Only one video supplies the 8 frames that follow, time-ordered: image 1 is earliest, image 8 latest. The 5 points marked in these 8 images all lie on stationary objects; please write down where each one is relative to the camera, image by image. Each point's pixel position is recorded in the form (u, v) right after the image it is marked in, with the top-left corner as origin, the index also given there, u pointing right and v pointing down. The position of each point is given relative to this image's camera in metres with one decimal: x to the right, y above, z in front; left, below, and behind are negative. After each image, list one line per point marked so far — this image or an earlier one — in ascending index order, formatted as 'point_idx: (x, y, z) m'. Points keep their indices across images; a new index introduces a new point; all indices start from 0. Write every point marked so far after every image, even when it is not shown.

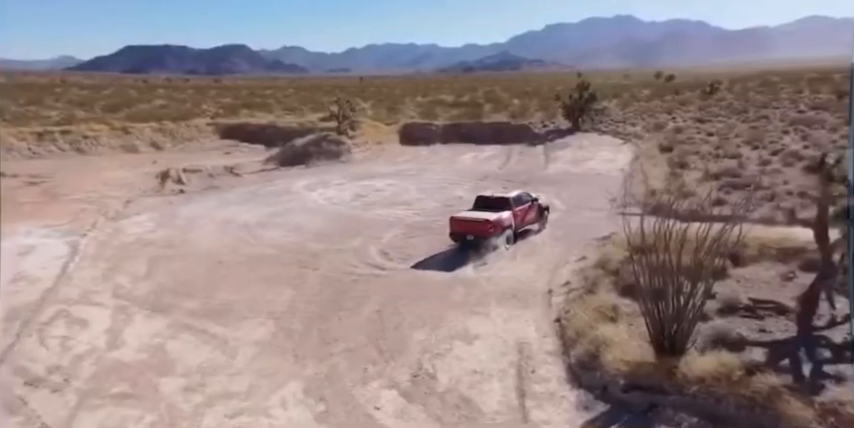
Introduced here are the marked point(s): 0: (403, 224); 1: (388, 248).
0: (-0.9, -0.4, +18.7) m
1: (-1.2, -1.1, +16.0) m
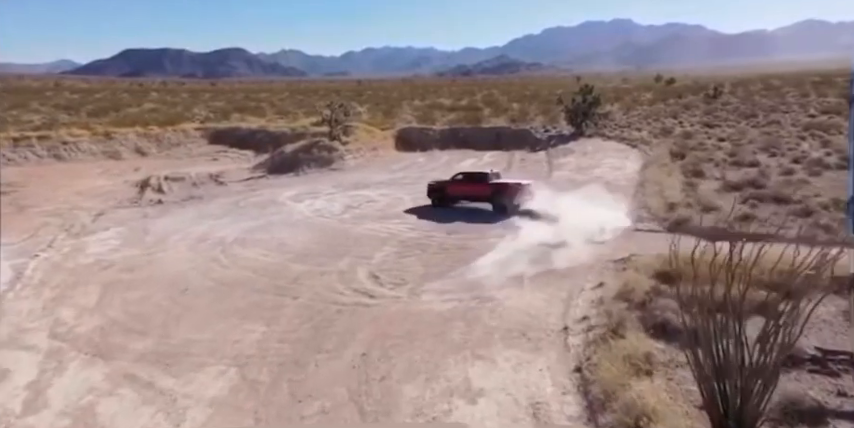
0: (-1.0, -0.9, +16.9) m
1: (-1.4, -1.6, +14.2) m
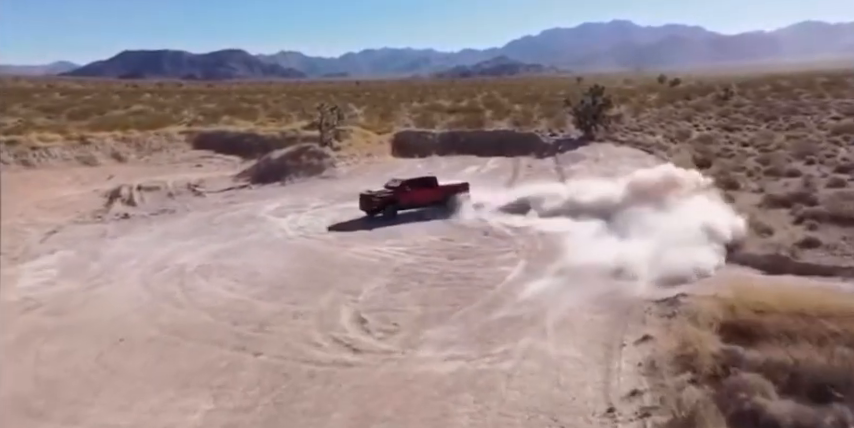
0: (-1.1, -1.5, +14.3) m
1: (-1.4, -2.2, +11.6) m
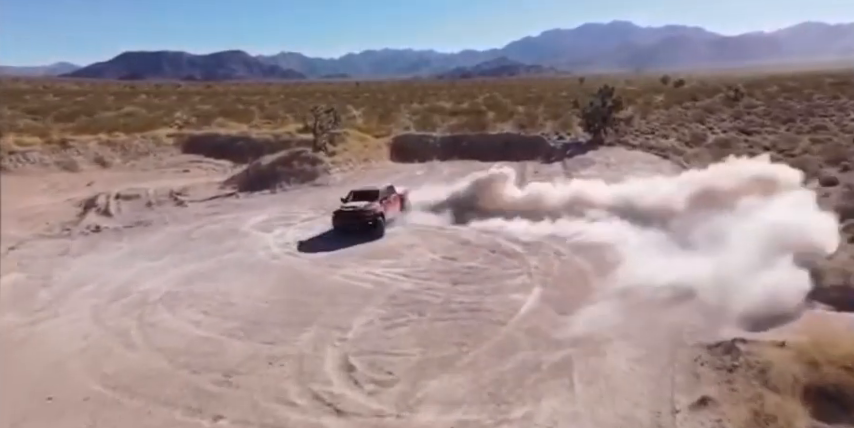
0: (-1.0, -2.0, +12.4) m
1: (-1.4, -2.7, +9.7) m
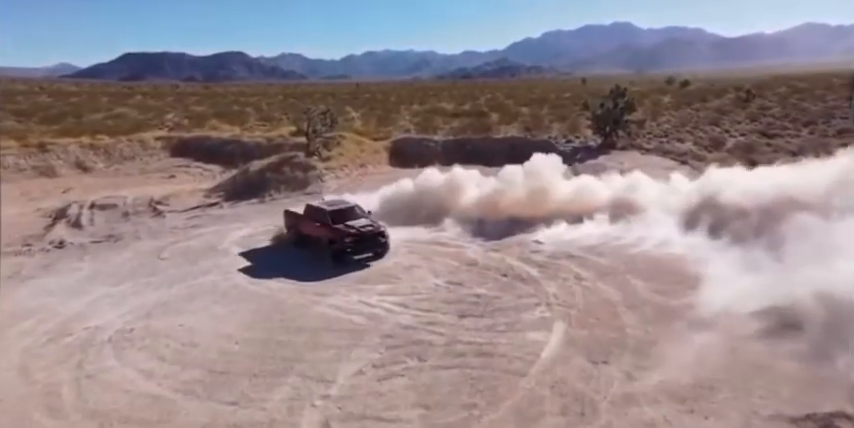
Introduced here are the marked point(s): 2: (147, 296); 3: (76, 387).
0: (-1.0, -2.5, +10.4) m
1: (-1.3, -3.1, +7.7) m
2: (-6.8, -2.0, +12.4) m
3: (-5.8, -2.9, +8.5) m
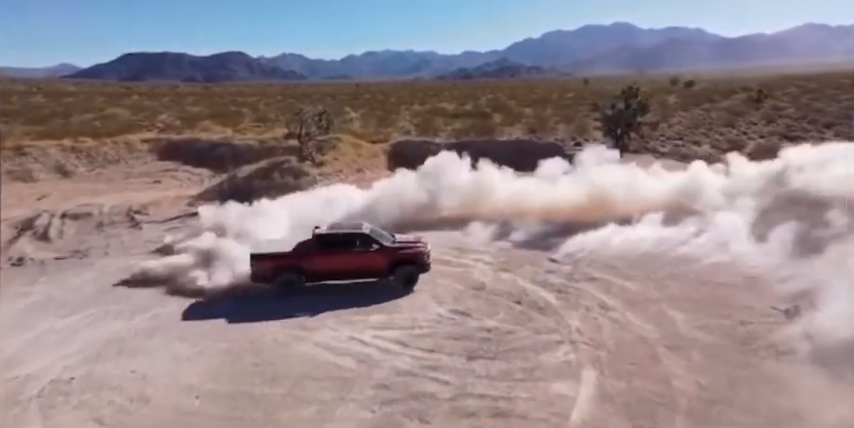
0: (-1.0, -2.9, +8.6) m
1: (-1.3, -3.5, +5.9) m
2: (-6.8, -2.4, +10.6) m
3: (-5.7, -3.3, +6.7) m
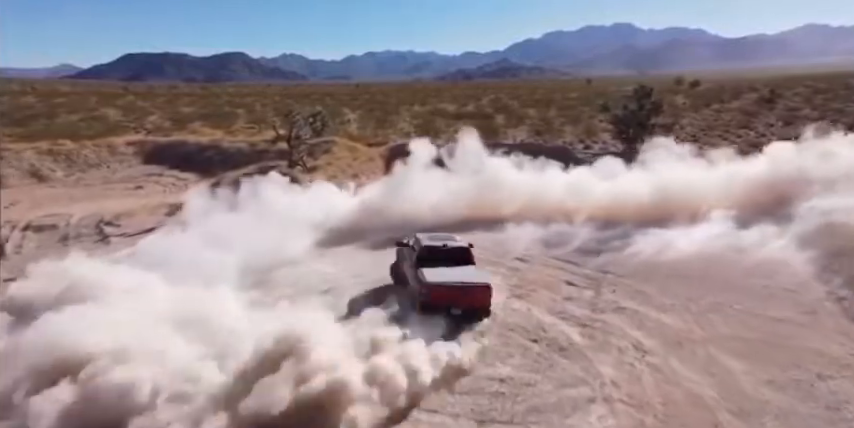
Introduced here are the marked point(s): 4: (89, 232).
0: (-1.0, -3.3, +6.7) m
1: (-1.3, -4.0, +3.9) m
2: (-6.8, -2.8, +8.6) m
3: (-5.7, -3.7, +4.7) m
4: (-12.3, -0.7, +18.7) m
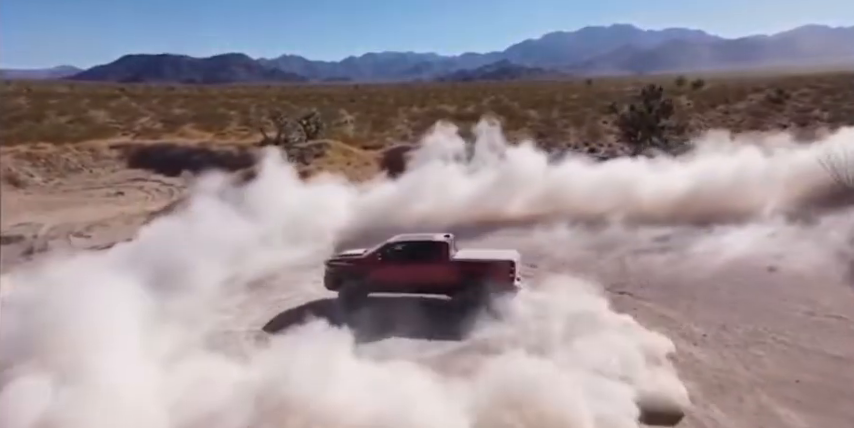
0: (-1.0, -3.7, +5.2) m
1: (-1.4, -4.3, +2.5) m
2: (-6.8, -3.2, +7.1) m
3: (-5.8, -4.0, +3.3) m
4: (-12.4, -1.0, +17.2) m
